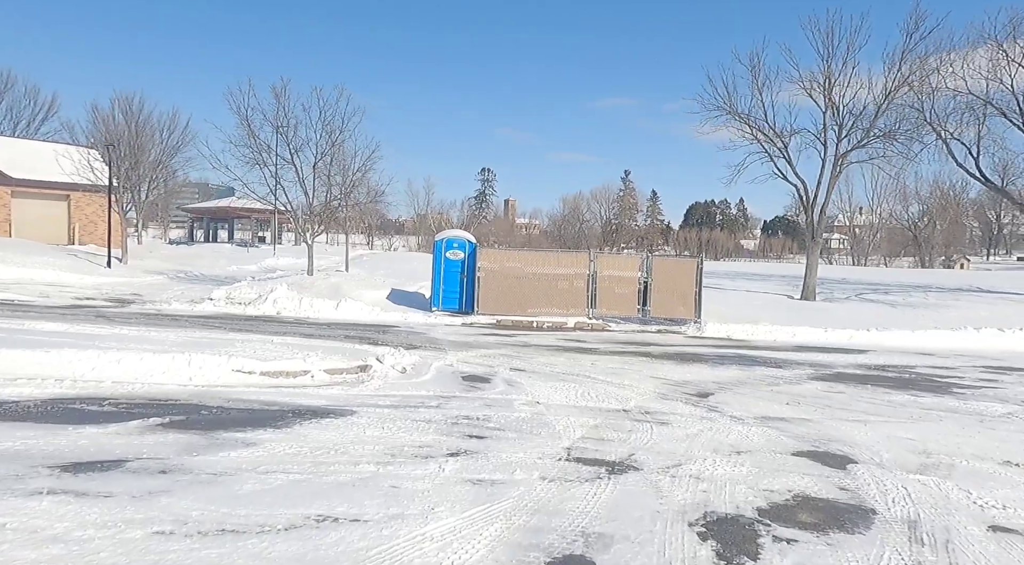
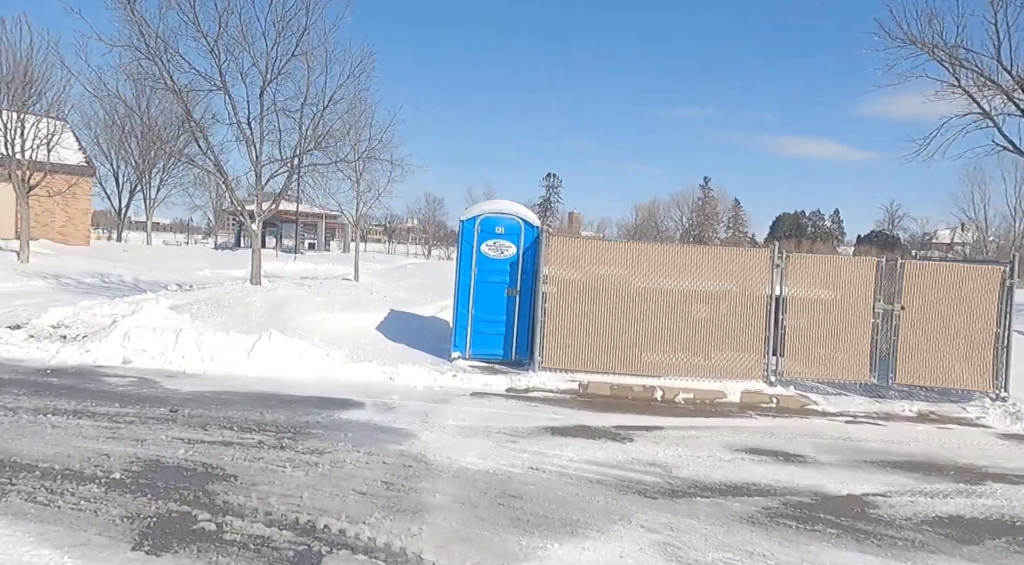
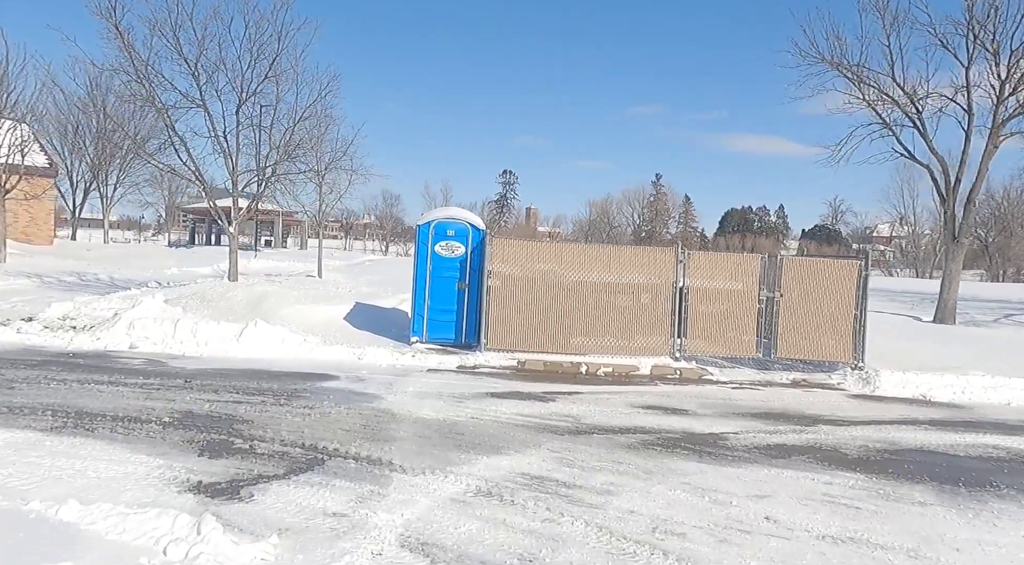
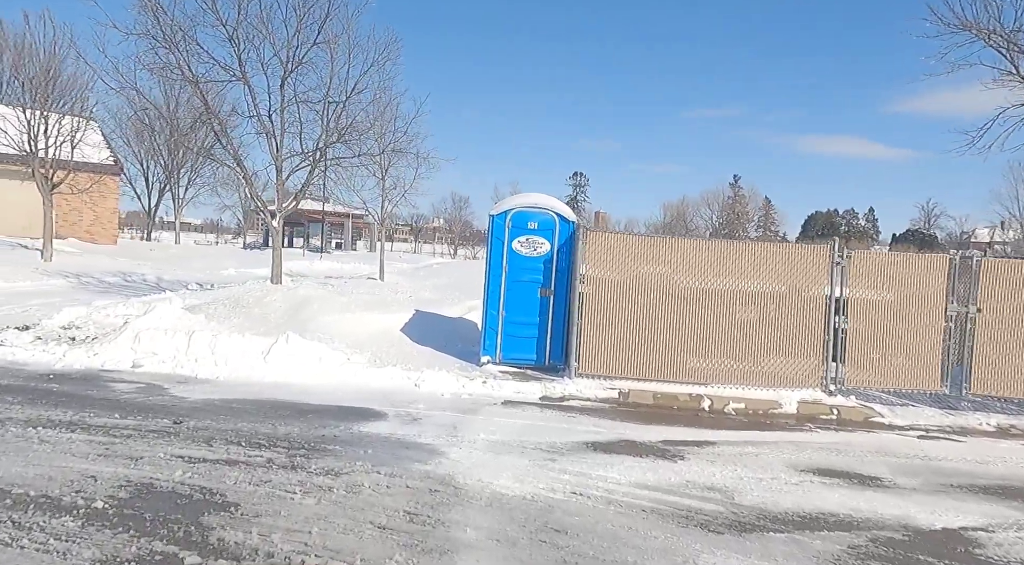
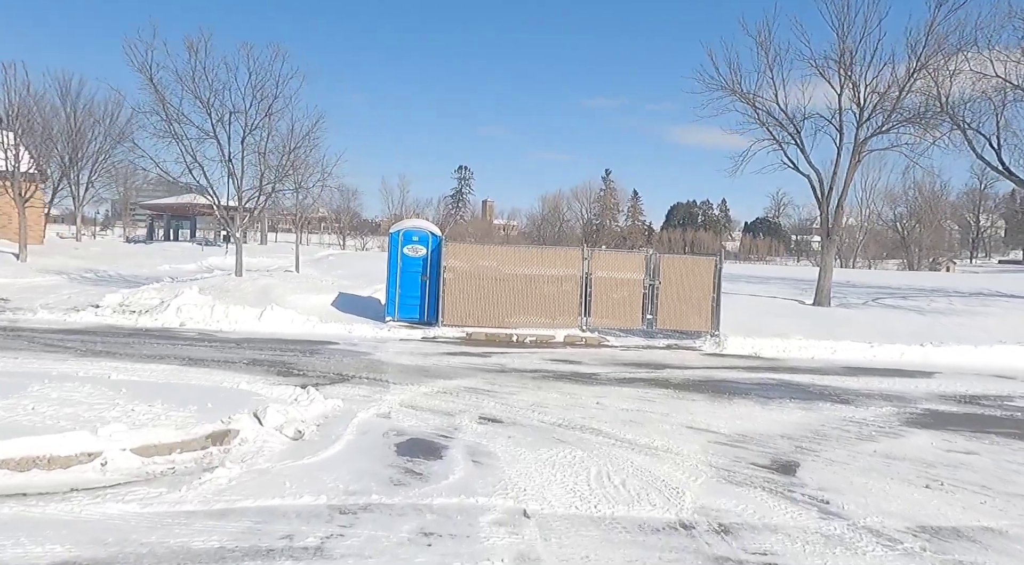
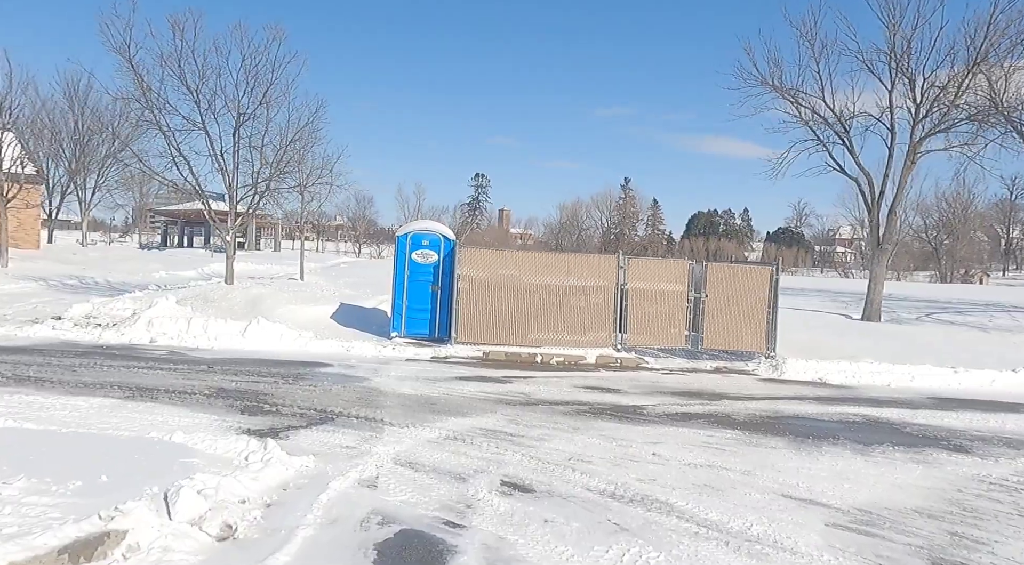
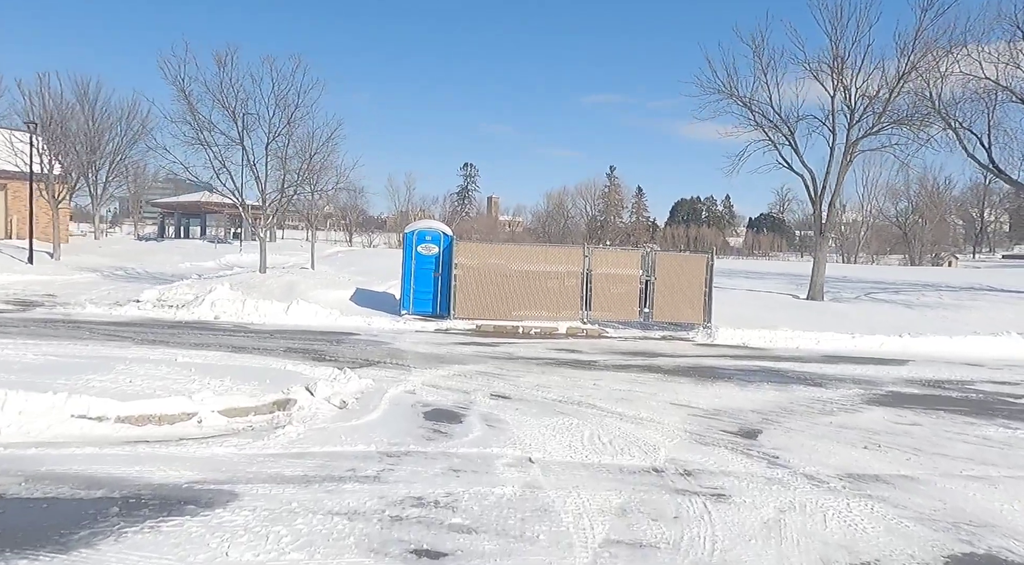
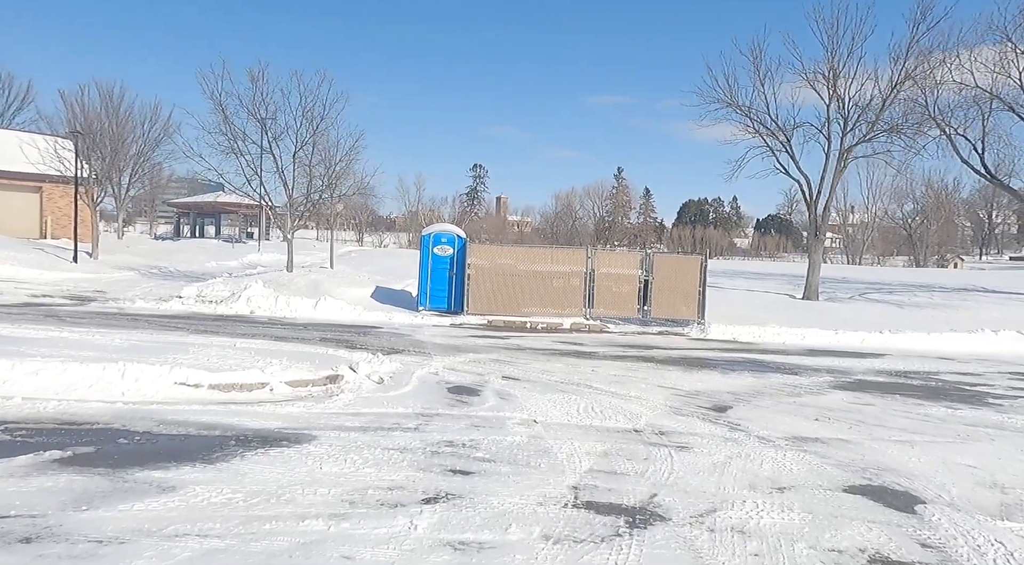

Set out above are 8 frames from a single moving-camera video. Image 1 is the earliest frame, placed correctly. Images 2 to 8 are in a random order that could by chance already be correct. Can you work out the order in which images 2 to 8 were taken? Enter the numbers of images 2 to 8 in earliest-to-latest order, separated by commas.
8, 7, 5, 6, 3, 2, 4
